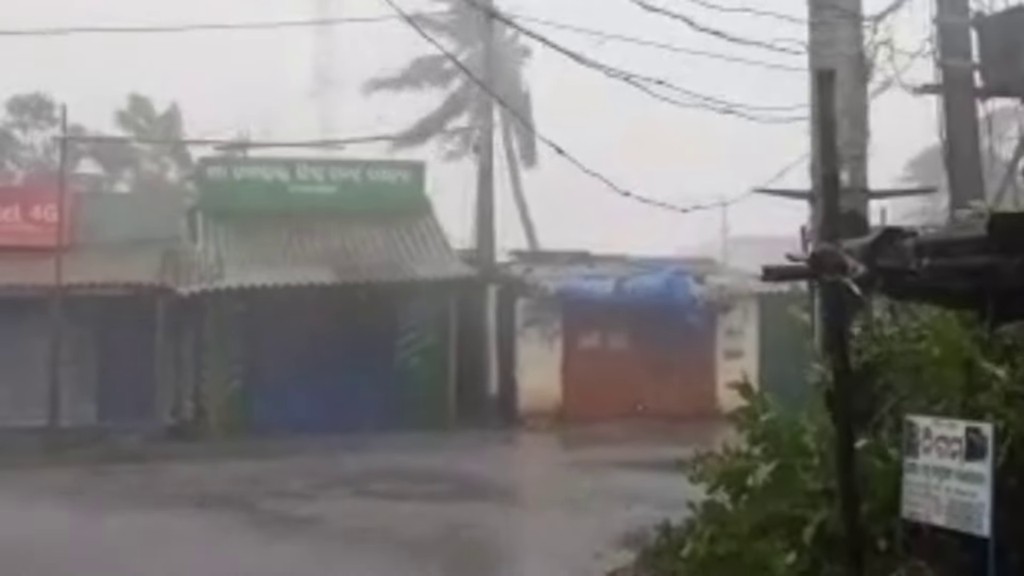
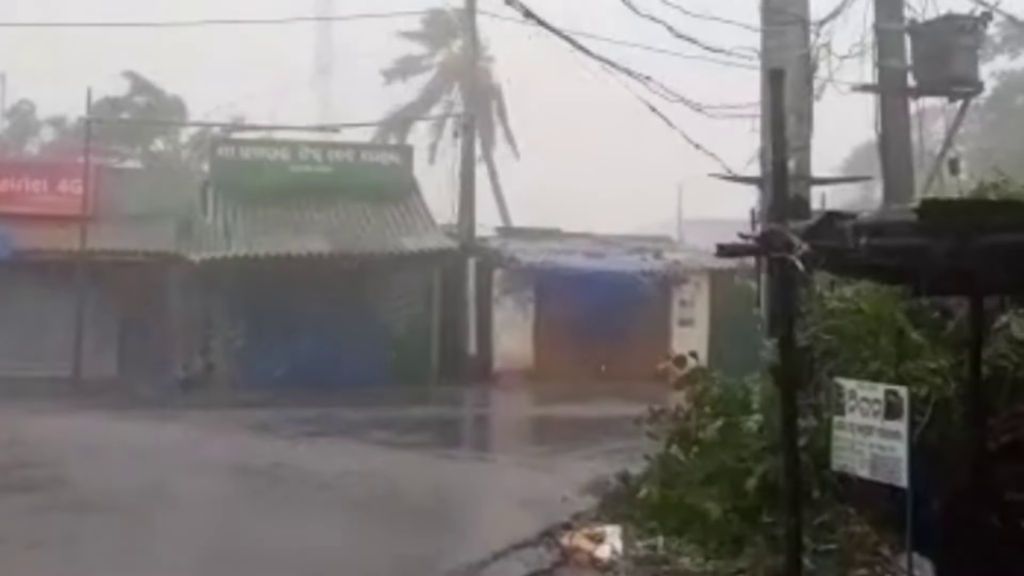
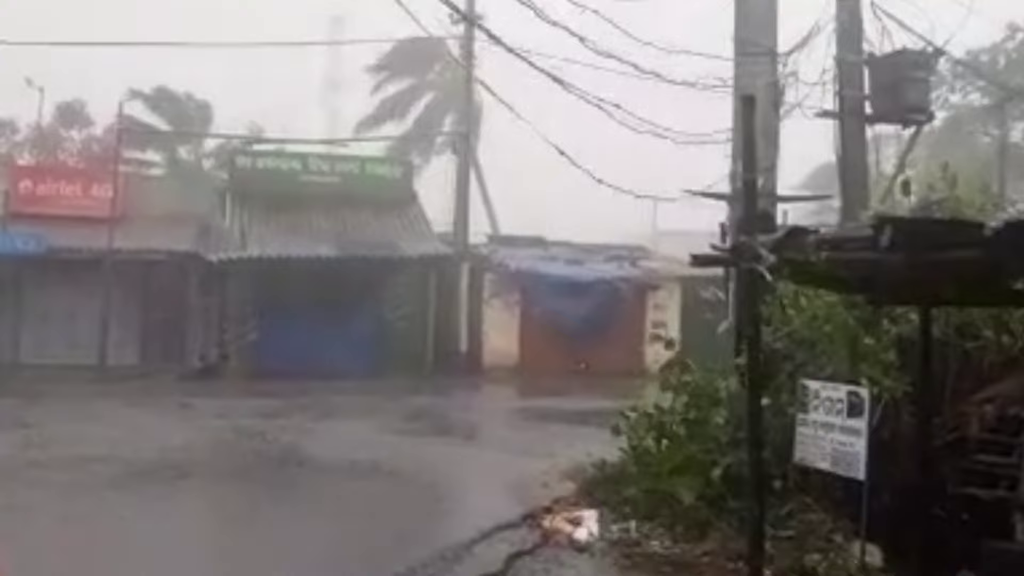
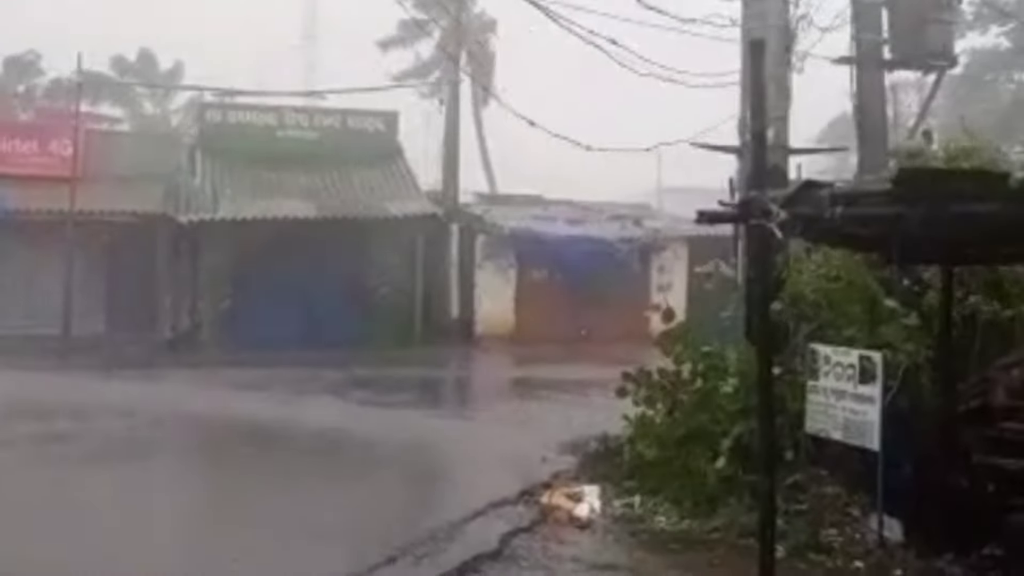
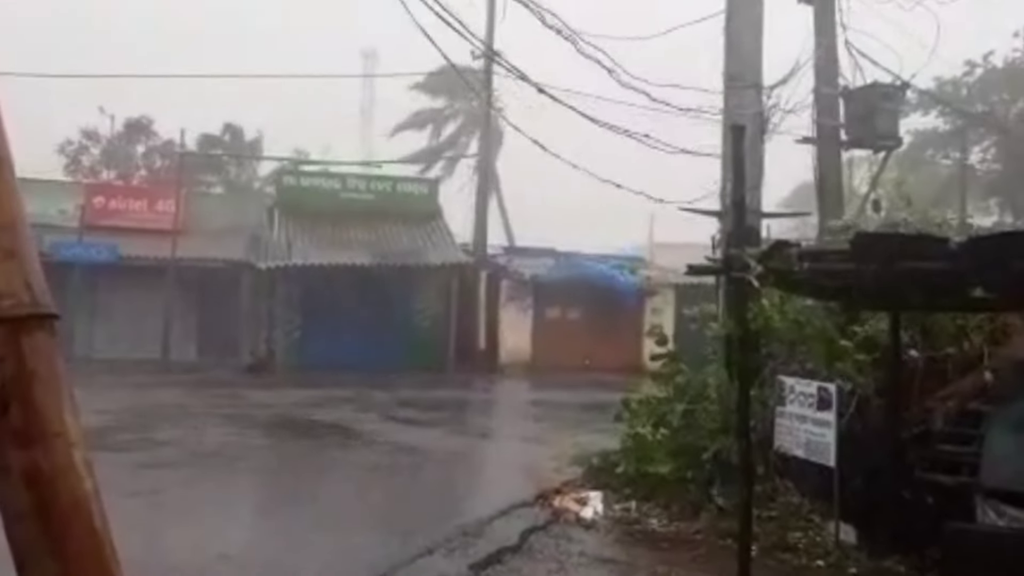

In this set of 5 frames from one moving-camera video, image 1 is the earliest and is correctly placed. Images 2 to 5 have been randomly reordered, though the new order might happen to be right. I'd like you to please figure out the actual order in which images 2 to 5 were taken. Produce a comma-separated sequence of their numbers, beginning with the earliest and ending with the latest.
2, 4, 3, 5
